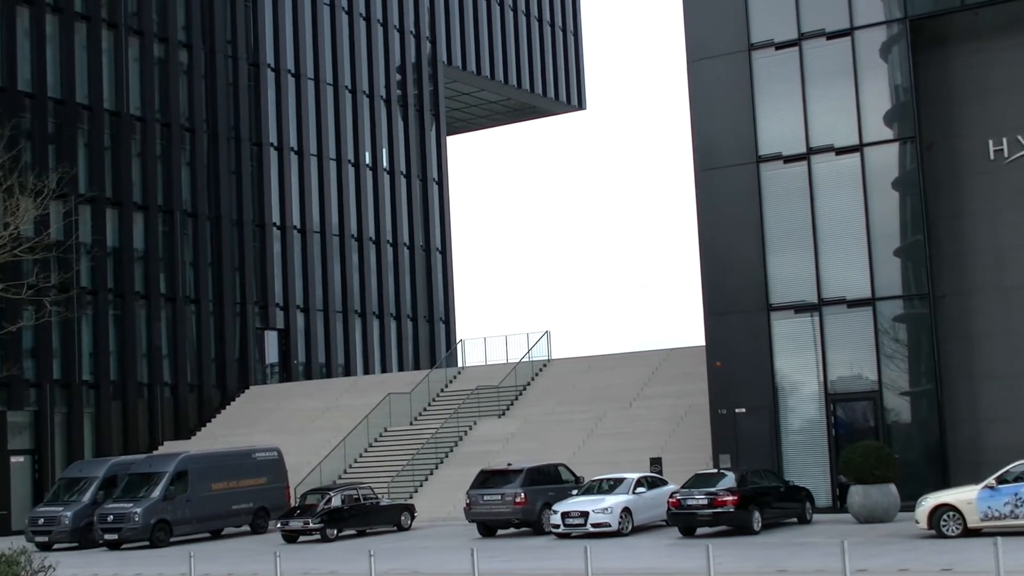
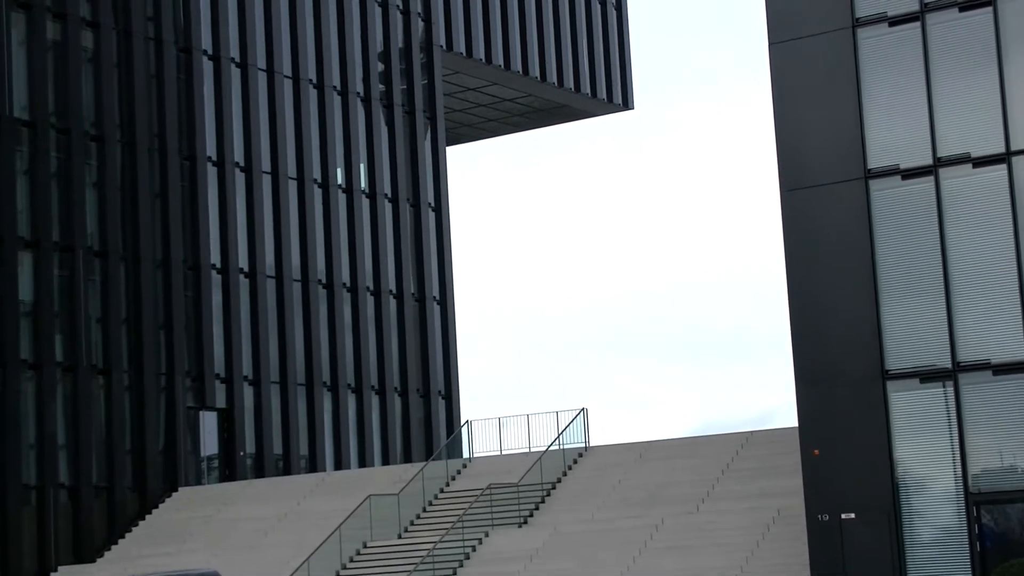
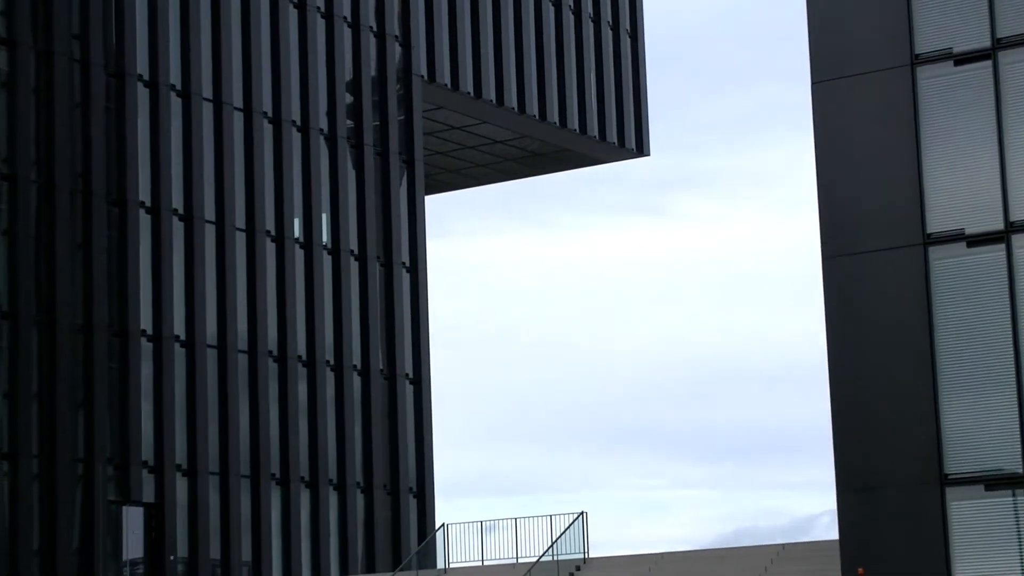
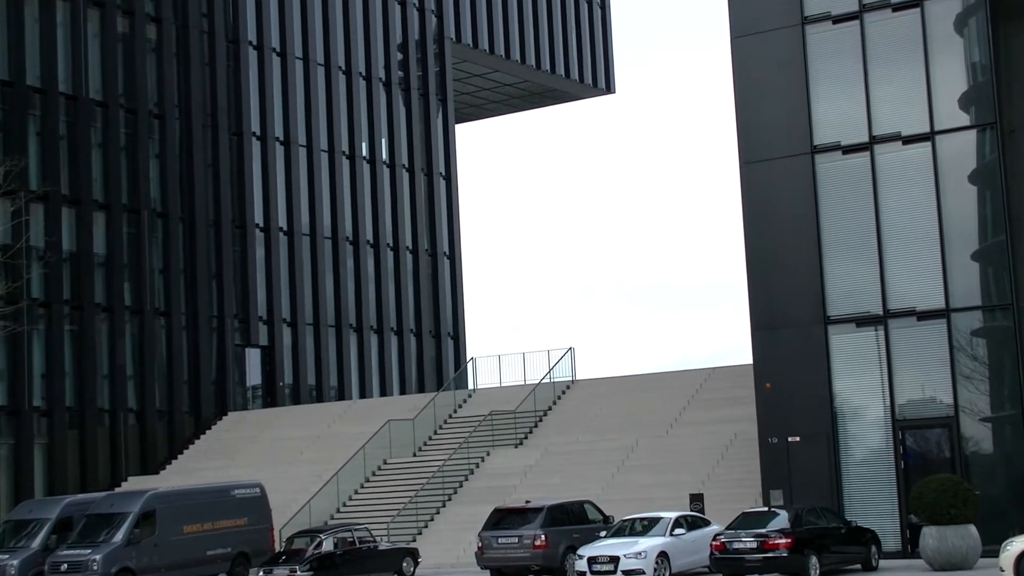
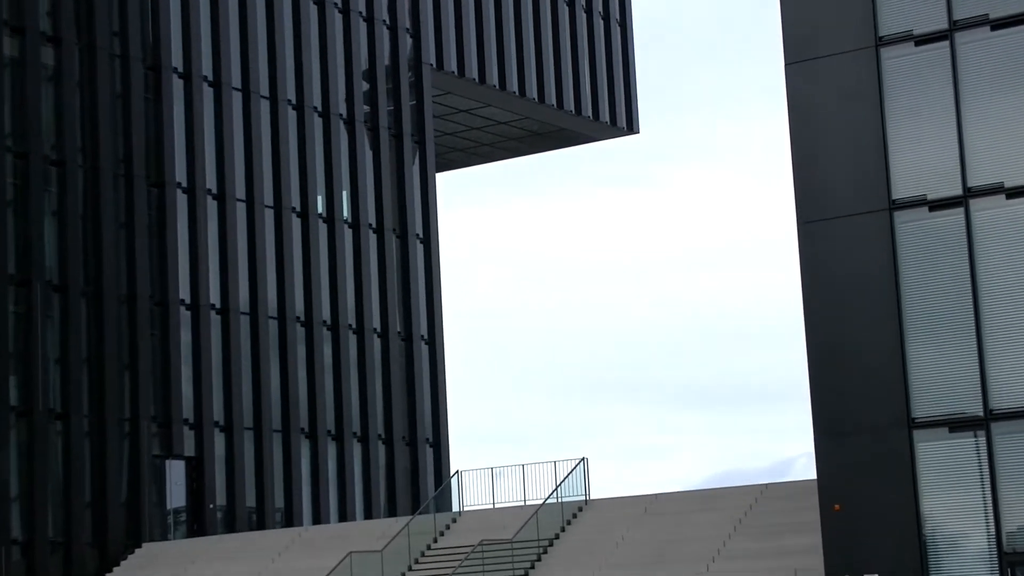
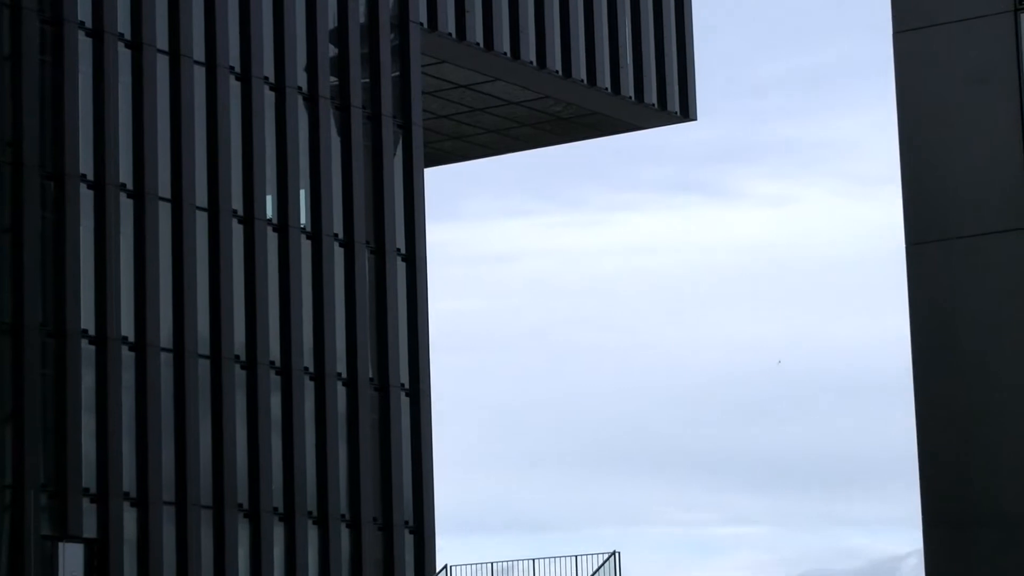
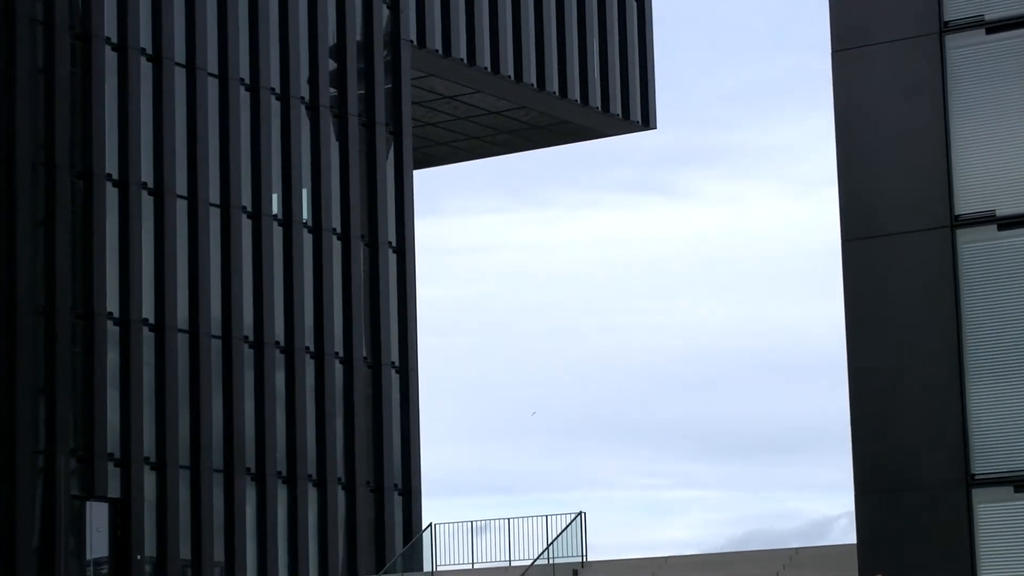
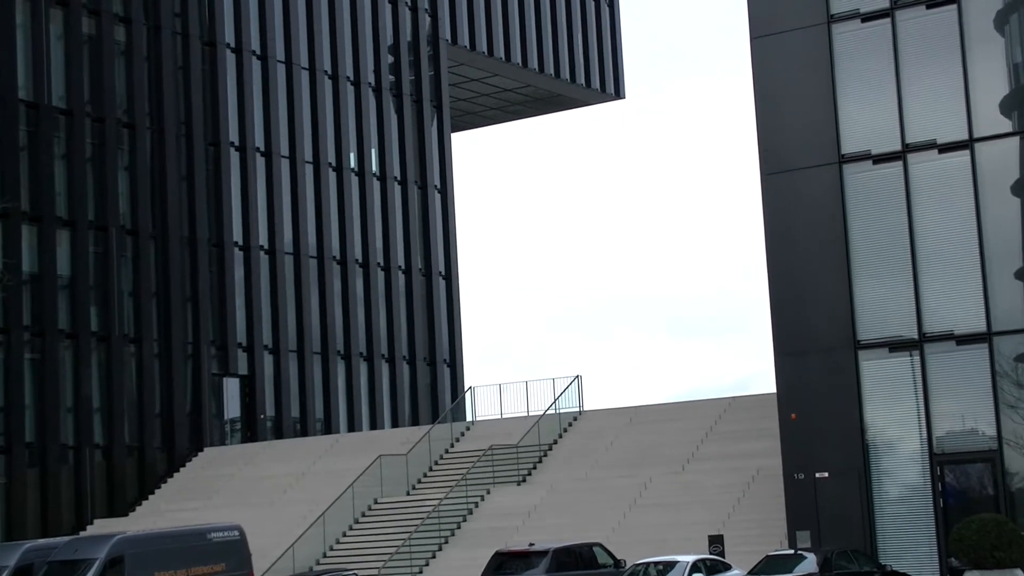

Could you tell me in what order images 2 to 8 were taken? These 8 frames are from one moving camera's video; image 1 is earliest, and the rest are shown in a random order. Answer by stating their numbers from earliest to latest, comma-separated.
4, 8, 2, 5, 3, 7, 6
